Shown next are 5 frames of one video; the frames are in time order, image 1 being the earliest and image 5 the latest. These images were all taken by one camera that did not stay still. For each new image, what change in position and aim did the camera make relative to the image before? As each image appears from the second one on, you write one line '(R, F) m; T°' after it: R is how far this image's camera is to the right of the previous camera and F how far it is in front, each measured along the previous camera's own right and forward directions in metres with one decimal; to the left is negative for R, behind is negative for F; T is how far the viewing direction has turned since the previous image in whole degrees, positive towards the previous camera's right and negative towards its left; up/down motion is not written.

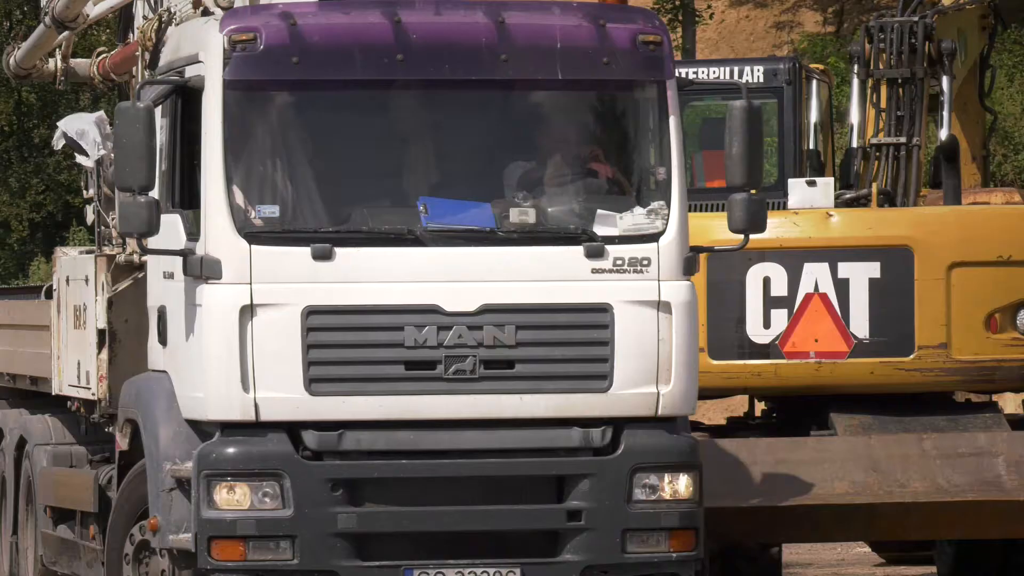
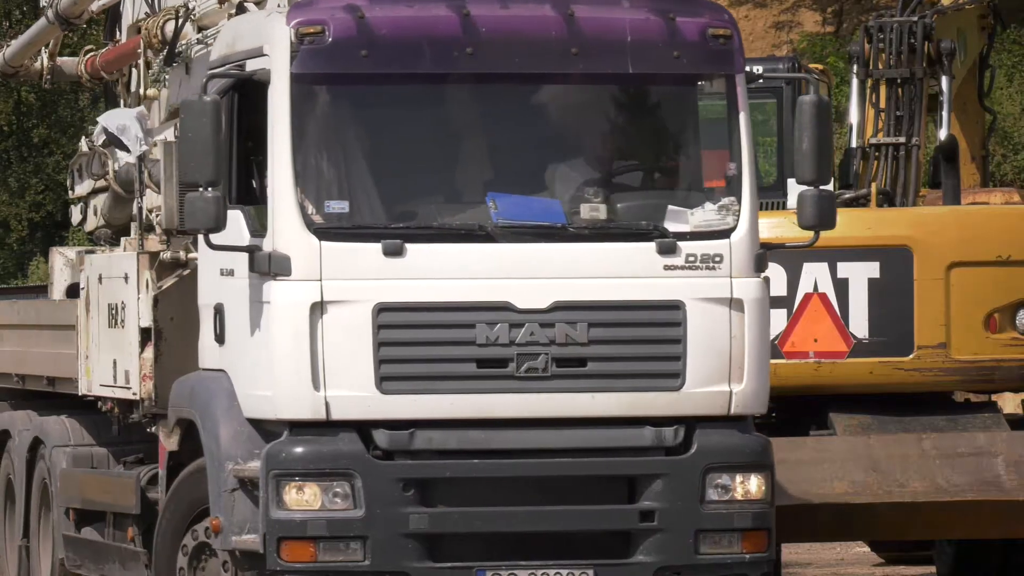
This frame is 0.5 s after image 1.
(-0.3, +0.1) m; +1°
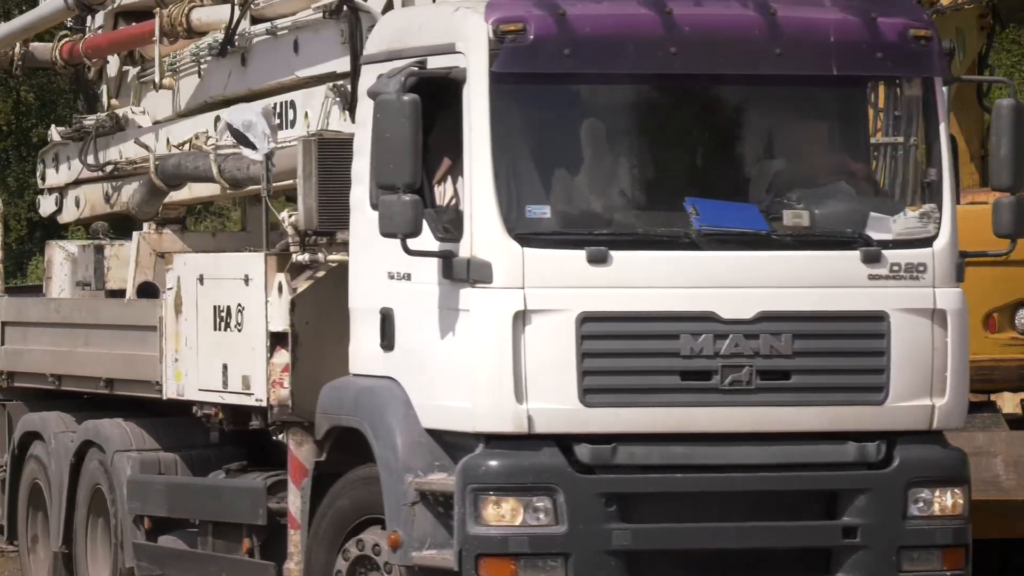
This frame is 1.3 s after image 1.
(-0.8, +0.2) m; +4°
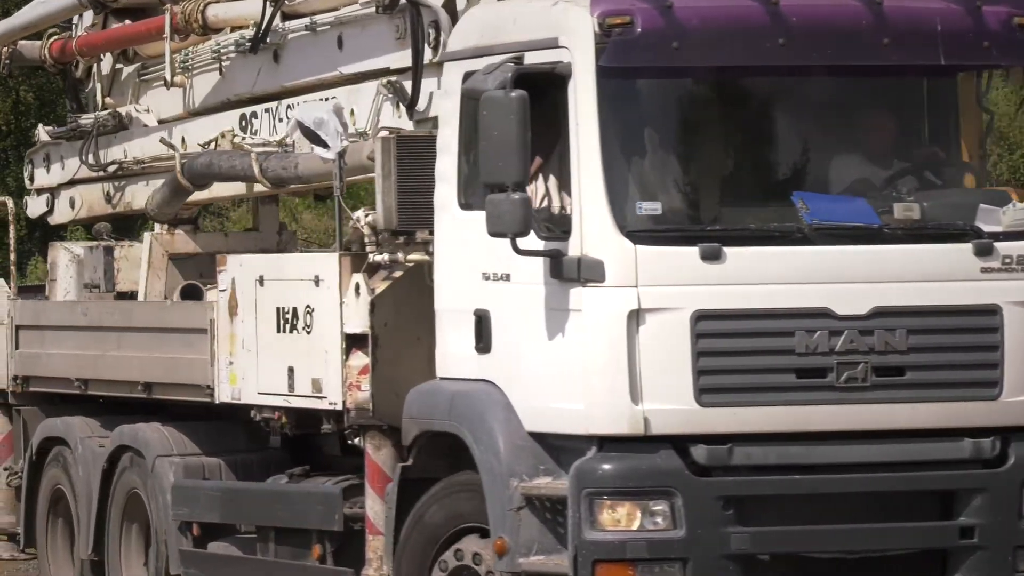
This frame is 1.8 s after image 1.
(-0.4, +0.1) m; +2°
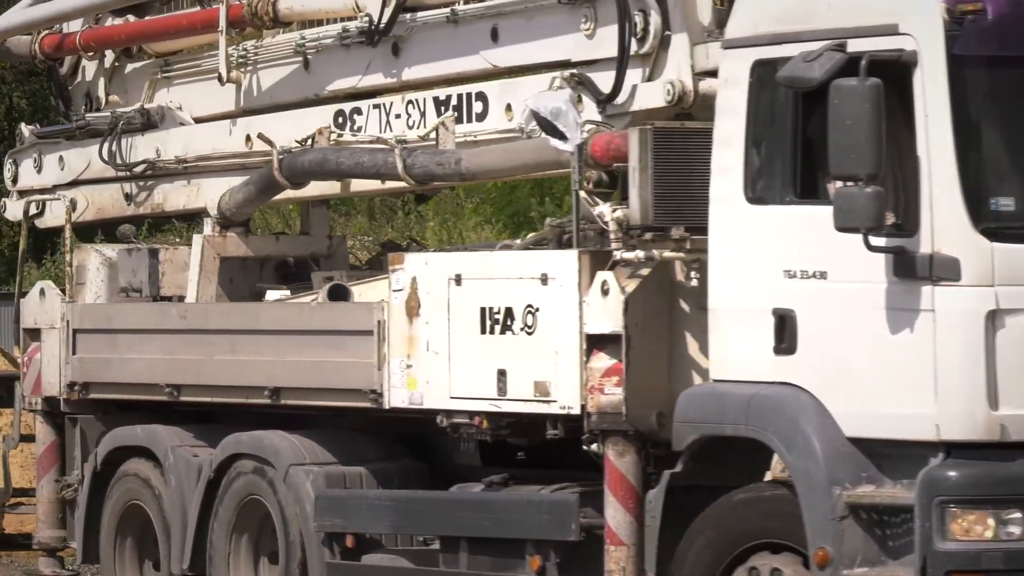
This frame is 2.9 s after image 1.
(-1.1, +0.3) m; +5°
